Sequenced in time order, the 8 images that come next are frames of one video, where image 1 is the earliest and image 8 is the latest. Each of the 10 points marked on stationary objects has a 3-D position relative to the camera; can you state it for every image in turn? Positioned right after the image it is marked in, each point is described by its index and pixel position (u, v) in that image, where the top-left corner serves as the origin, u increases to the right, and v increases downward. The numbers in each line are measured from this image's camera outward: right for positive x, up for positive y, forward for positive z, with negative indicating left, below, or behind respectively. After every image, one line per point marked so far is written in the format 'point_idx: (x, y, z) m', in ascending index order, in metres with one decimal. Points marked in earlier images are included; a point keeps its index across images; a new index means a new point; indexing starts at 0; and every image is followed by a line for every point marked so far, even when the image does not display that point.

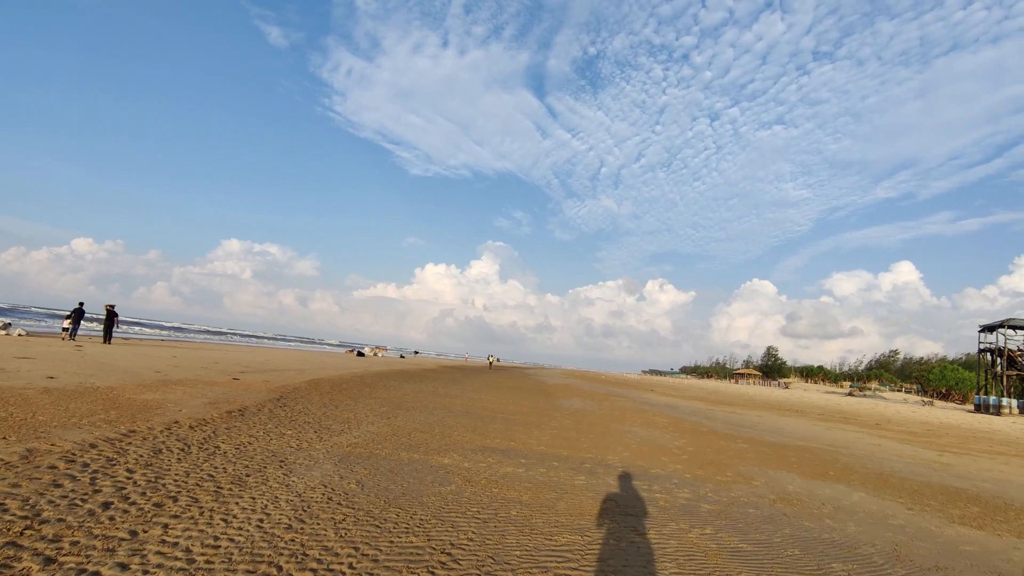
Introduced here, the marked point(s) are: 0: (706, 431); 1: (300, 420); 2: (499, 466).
0: (+7.1, -5.2, +19.2) m
1: (-5.2, -3.2, +12.8) m
2: (-0.2, -3.2, +9.6) m
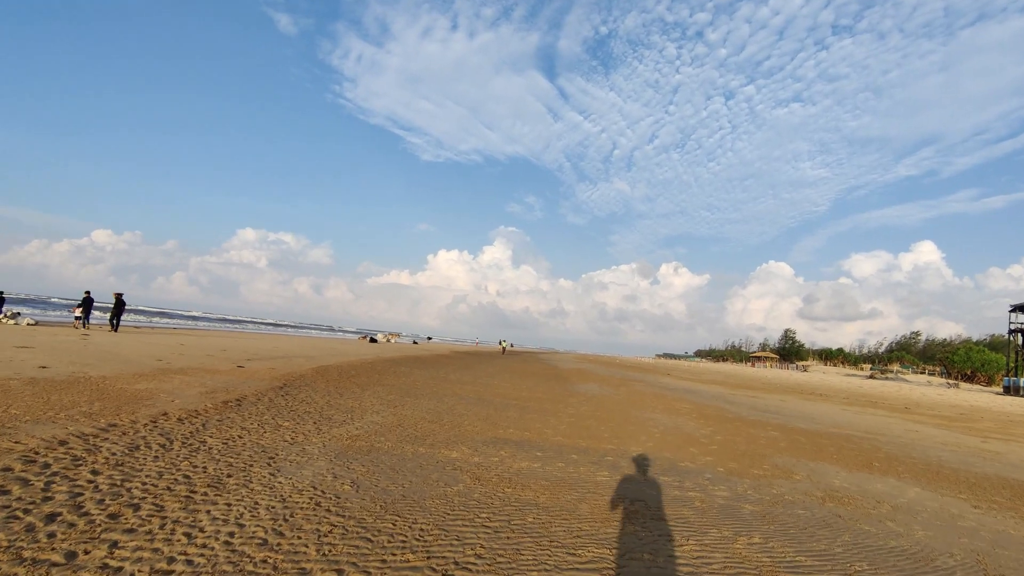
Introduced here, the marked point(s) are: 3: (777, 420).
0: (+7.6, -4.5, +18.2) m
1: (-4.8, -2.8, +12.0) m
2: (0.0, -2.9, +8.7) m
3: (+9.4, -4.7, +18.7) m
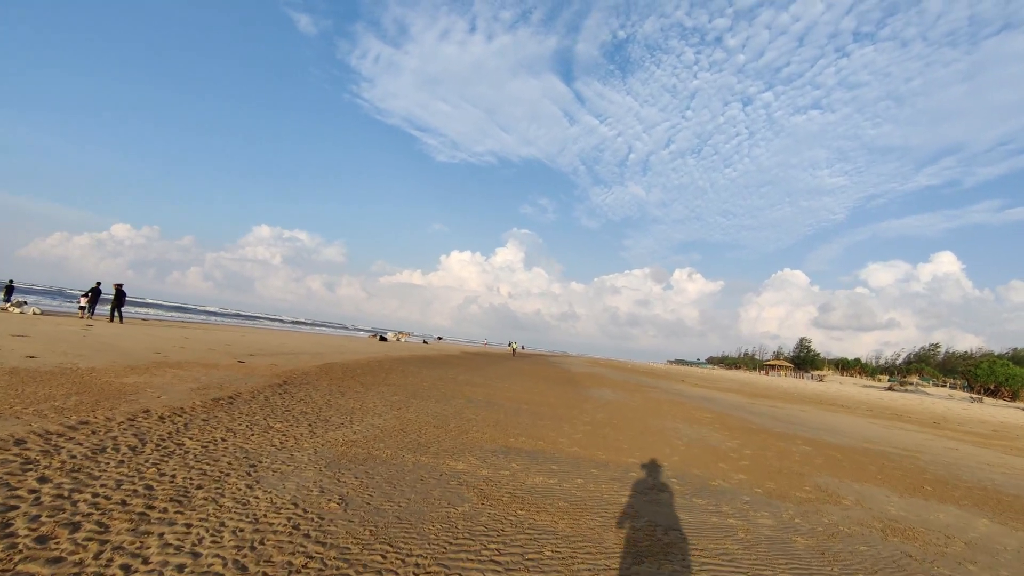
0: (+8.0, -4.6, +17.1) m
1: (-4.6, -2.6, +11.2) m
2: (+0.2, -2.8, +7.7) m
3: (+9.8, -4.9, +17.6) m
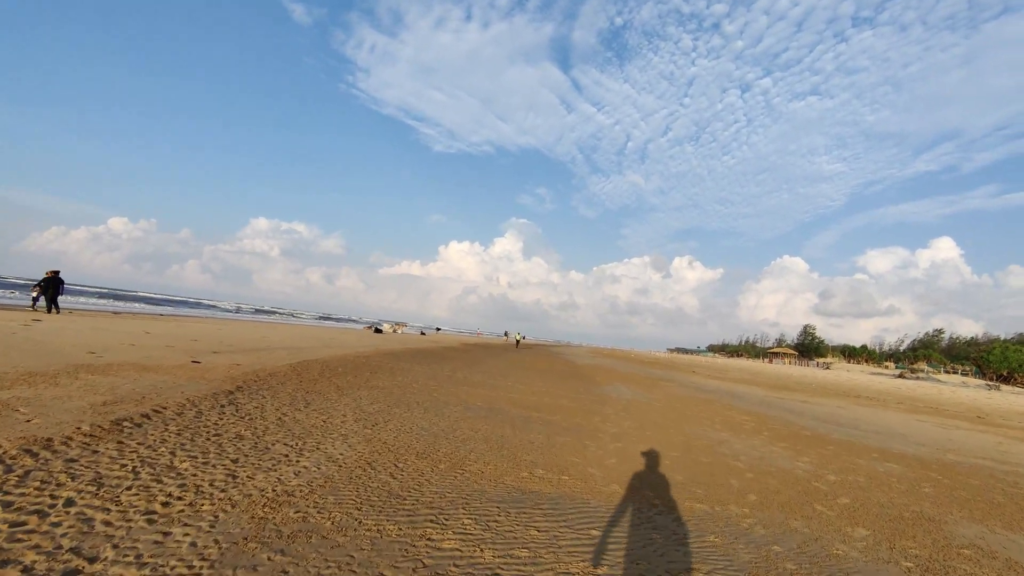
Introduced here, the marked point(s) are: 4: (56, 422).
0: (+8.1, -4.0, +14.2) m
1: (-4.4, -2.3, +8.3) m
2: (+0.4, -2.4, +4.8) m
3: (+10.0, -4.3, +14.7) m
4: (-6.4, -1.9, +7.5) m
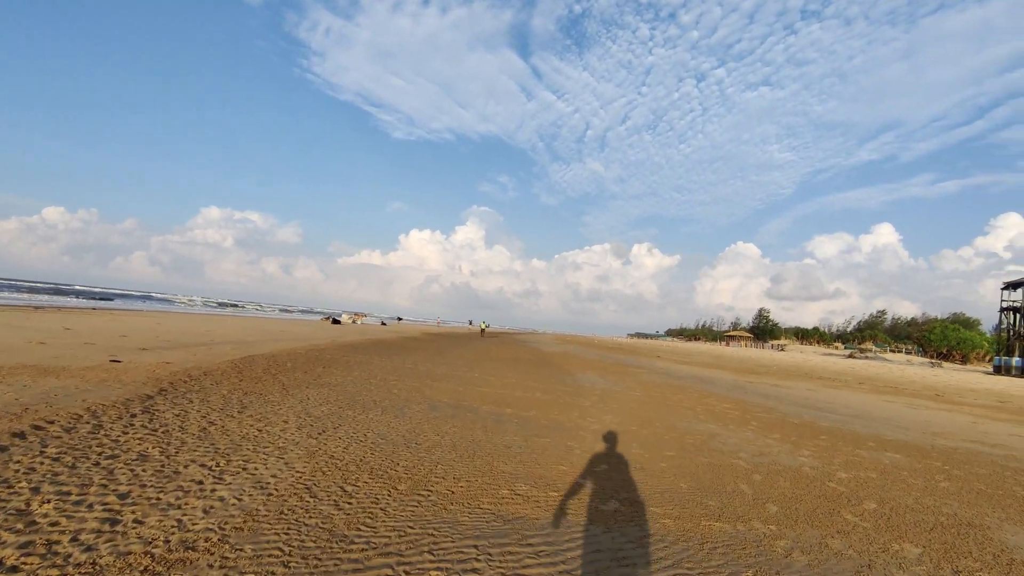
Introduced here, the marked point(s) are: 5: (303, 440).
0: (+7.4, -3.5, +13.4) m
1: (-4.7, -2.0, +6.6) m
2: (+0.3, -2.2, +3.4) m
3: (+9.2, -3.7, +14.0) m
4: (-6.7, -1.7, +5.6) m
5: (-3.1, -2.2, +7.9) m
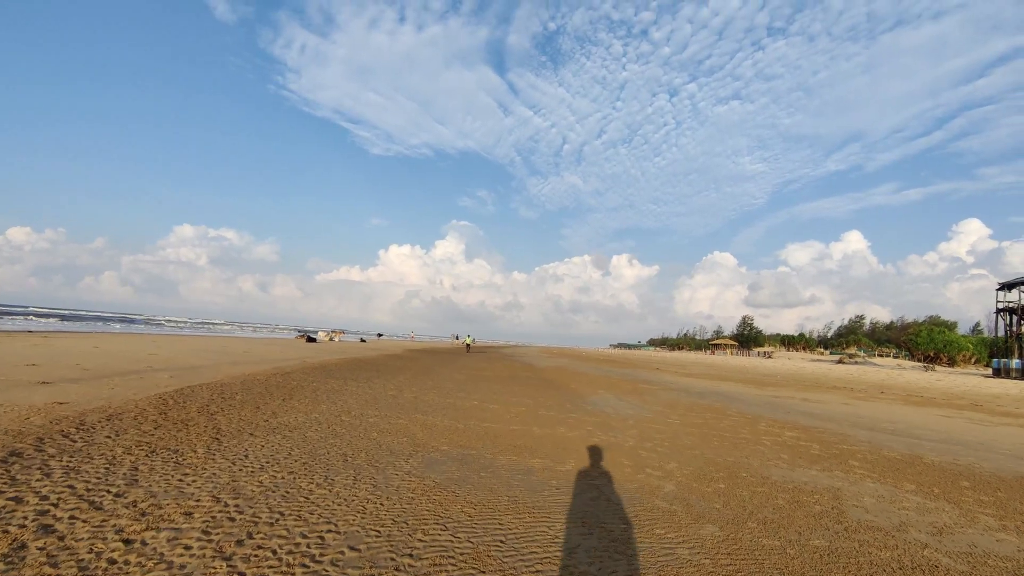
0: (+7.8, -3.4, +10.2) m
1: (-4.0, -2.0, +2.9) m
2: (+1.1, -2.0, 0.0) m
3: (+9.6, -3.6, +10.9) m
4: (-6.0, -1.7, +1.9) m
5: (-2.5, -2.2, +4.3) m
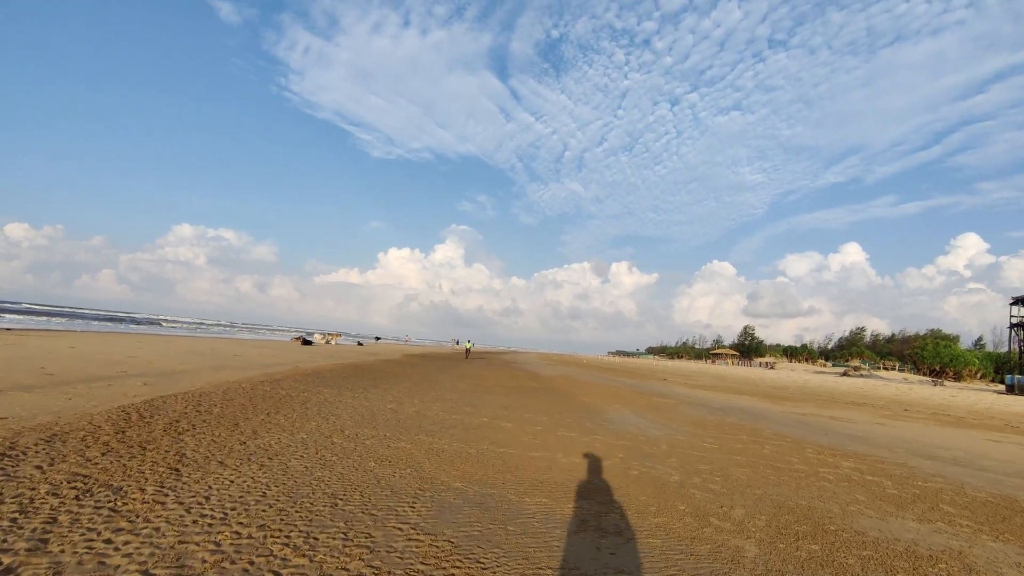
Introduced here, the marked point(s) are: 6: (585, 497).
0: (+8.2, -3.6, +8.5) m
1: (-3.6, -1.9, +1.2) m
2: (+1.5, -2.0, -1.7) m
3: (+10.0, -3.8, +9.2) m
4: (-5.5, -1.5, +0.2) m
5: (-2.1, -2.1, +2.6) m
6: (+1.0, -3.0, +7.7) m
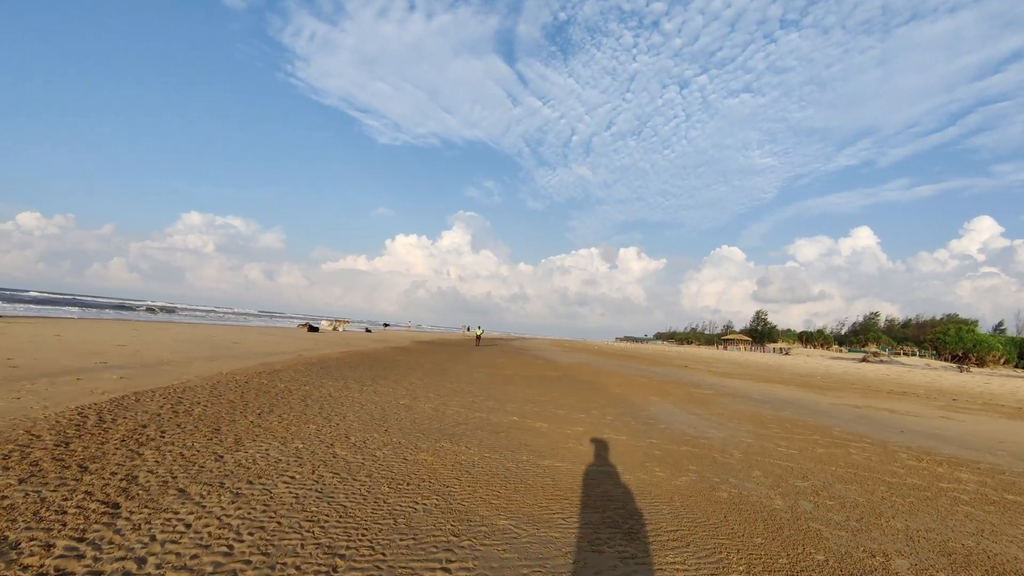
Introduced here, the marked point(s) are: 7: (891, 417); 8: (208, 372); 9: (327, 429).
0: (+8.9, -3.1, +6.3) m
1: (-3.0, -1.7, -0.9) m
2: (+2.1, -1.8, -3.9) m
3: (+10.7, -3.3, +6.9) m
4: (-5.0, -1.4, -1.9) m
5: (-1.4, -1.9, +0.4) m
6: (+1.7, -2.6, +5.5) m
7: (+13.8, -4.6, +19.0) m
8: (-9.0, -2.5, +15.8) m
9: (-3.3, -2.5, +9.6) m
